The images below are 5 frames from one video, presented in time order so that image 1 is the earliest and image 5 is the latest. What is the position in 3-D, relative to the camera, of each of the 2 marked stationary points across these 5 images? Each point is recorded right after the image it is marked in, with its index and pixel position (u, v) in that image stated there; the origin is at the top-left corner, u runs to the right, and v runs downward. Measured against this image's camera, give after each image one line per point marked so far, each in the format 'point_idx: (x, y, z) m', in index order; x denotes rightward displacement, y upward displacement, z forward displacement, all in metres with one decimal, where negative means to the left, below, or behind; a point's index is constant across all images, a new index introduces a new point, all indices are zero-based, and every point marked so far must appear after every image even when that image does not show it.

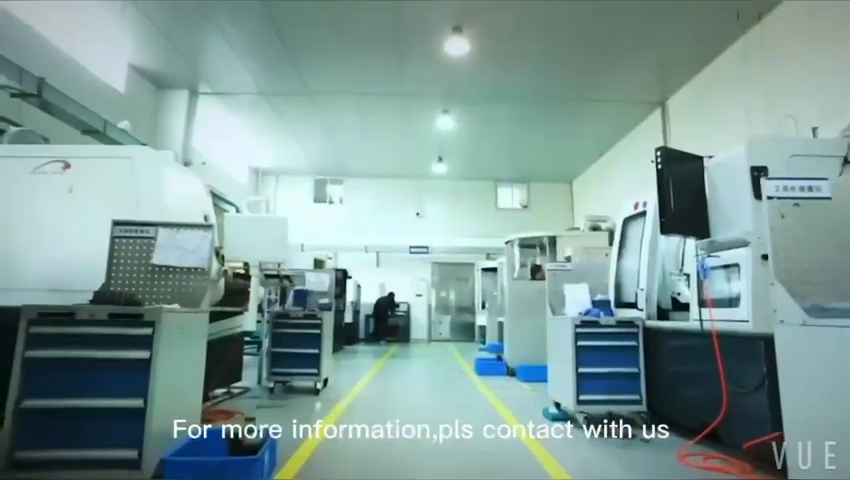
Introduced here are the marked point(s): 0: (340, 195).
0: (-2.3, +1.2, +12.1) m
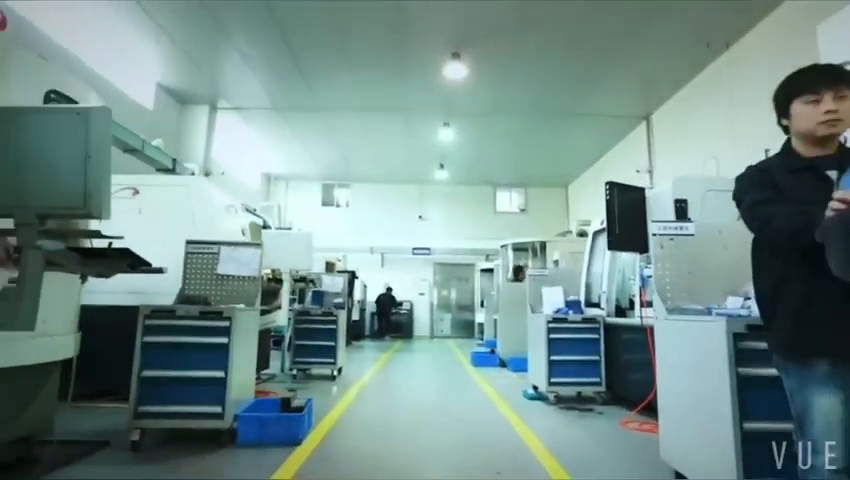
0: (-2.2, +1.2, +12.8) m
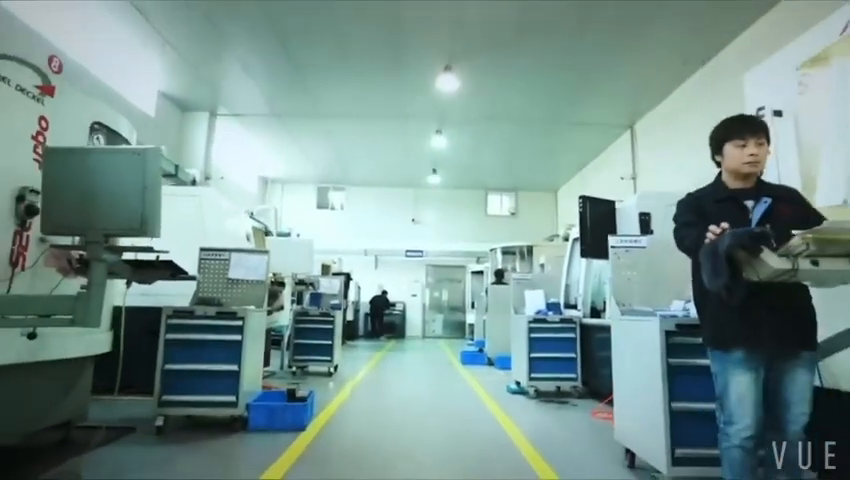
0: (-2.4, +1.1, +13.1) m
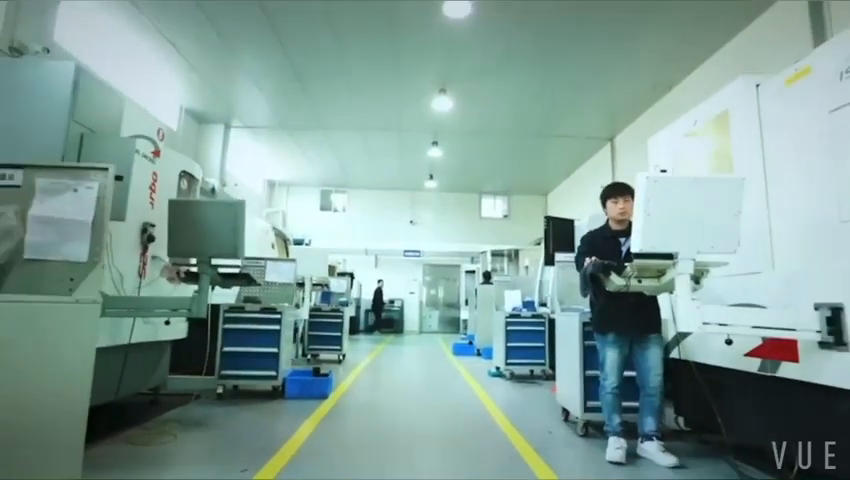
0: (-2.5, +1.1, +14.0) m
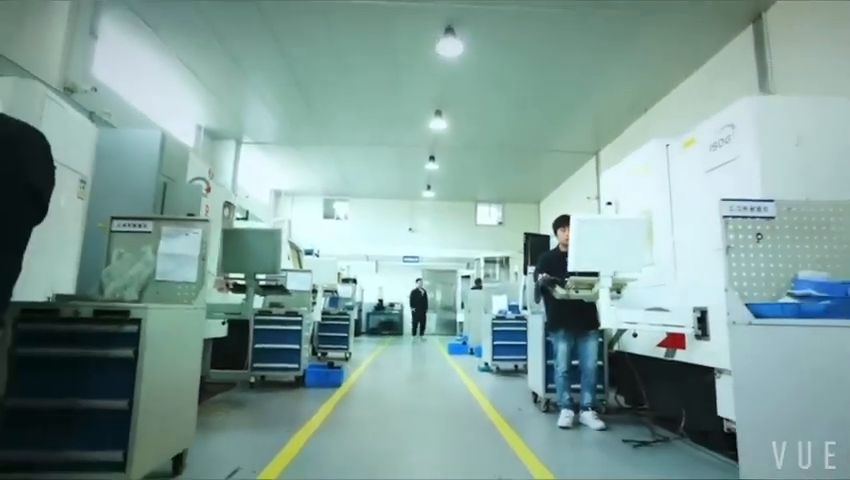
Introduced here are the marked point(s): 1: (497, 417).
0: (-2.5, +0.9, +14.7) m
1: (+0.6, -1.4, +3.6) m
